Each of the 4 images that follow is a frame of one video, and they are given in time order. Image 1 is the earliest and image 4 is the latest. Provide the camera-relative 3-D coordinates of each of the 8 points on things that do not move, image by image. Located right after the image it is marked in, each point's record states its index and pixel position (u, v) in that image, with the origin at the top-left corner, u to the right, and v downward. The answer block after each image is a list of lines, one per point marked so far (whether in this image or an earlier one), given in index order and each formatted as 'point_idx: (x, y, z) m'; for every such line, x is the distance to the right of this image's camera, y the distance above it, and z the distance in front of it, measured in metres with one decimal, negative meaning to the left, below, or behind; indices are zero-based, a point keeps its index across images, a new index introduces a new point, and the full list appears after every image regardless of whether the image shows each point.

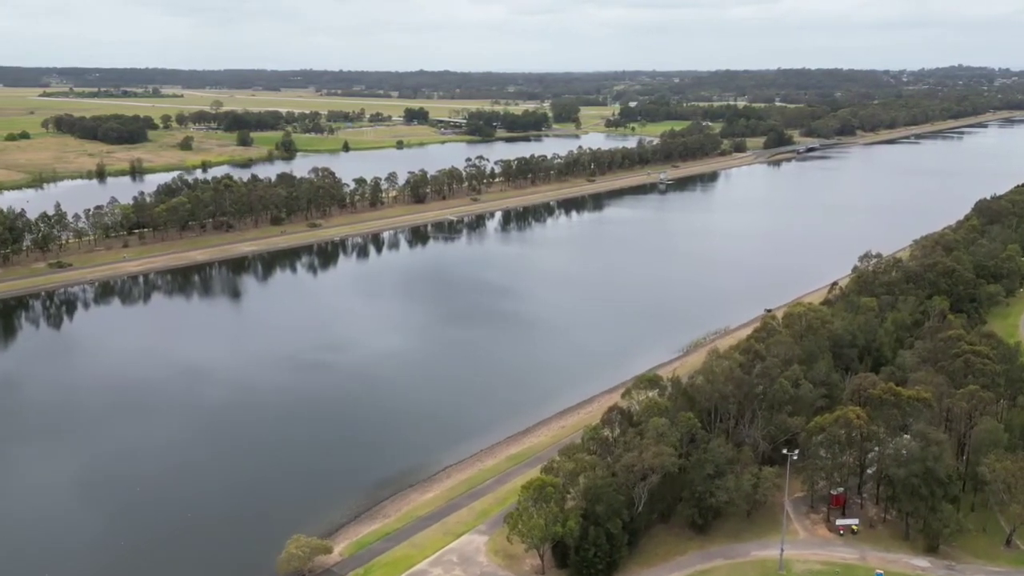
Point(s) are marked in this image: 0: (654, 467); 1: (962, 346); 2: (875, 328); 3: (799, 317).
0: (+2.3, -2.9, +12.0) m
1: (+9.3, -1.2, +15.5) m
2: (+9.0, -1.0, +18.5) m
3: (+7.0, -0.7, +18.3) m
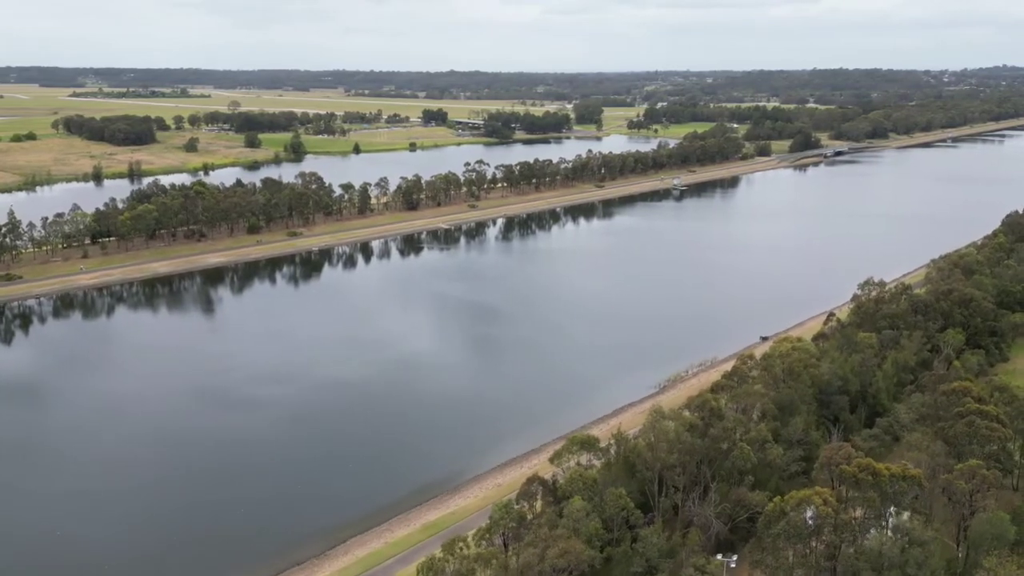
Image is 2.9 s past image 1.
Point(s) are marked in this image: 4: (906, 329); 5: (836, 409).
0: (+0.6, -3.6, +9.6) m
1: (+7.8, -1.9, +12.8) m
2: (+7.7, -1.8, +15.9) m
3: (+5.6, -1.5, +15.7) m
4: (+9.4, -1.0, +17.9) m
5: (+6.6, -2.4, +15.1) m
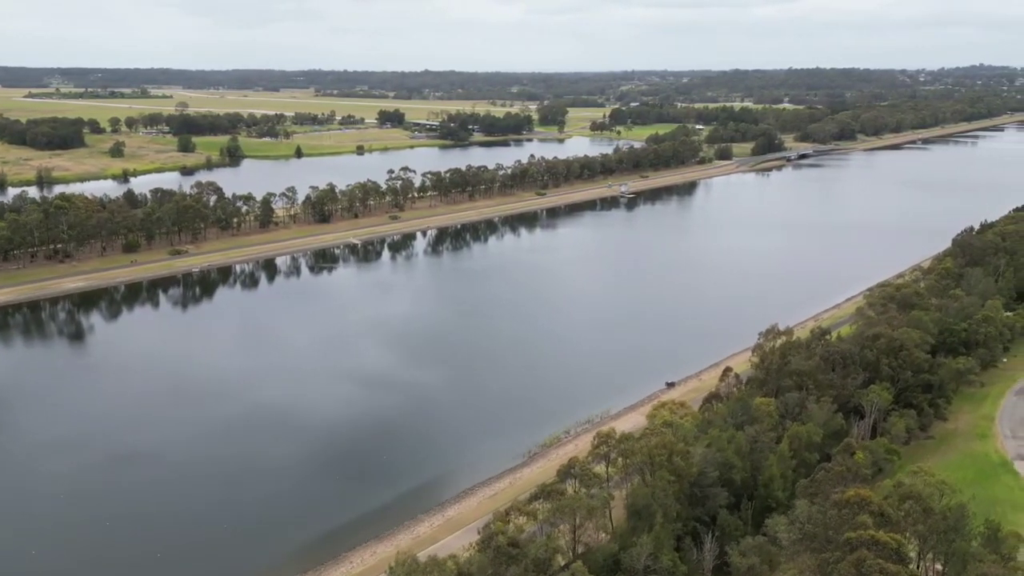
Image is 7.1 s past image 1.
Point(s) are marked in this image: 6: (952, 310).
0: (-2.7, -4.6, +6.0) m
1: (+4.4, -2.9, +9.4) m
2: (+4.2, -2.8, +12.5) m
3: (+2.2, -2.5, +12.2) m
4: (+5.9, -2.0, +14.5) m
5: (+3.1, -3.4, +11.7) m
6: (+11.3, -0.6, +19.2) m
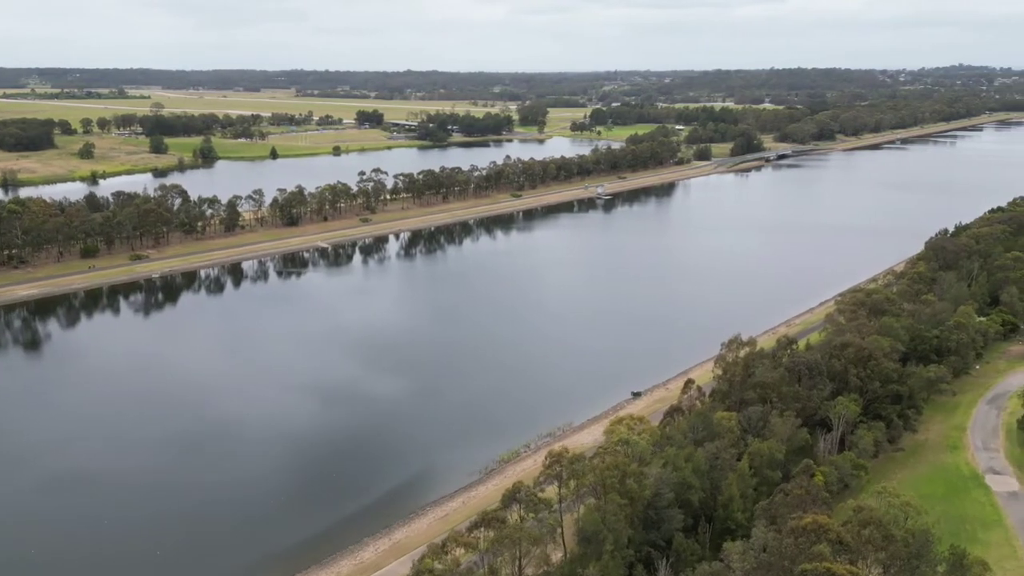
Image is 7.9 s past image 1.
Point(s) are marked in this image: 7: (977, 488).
0: (-3.4, -4.8, +5.3) m
1: (+3.6, -3.1, +8.8) m
2: (+3.4, -3.0, +11.9) m
3: (+1.3, -2.6, +11.6) m
4: (+5.0, -2.1, +14.0) m
5: (+2.3, -3.6, +11.1) m
6: (+10.3, -0.7, +18.7) m
7: (+8.2, -3.5, +13.2) m
